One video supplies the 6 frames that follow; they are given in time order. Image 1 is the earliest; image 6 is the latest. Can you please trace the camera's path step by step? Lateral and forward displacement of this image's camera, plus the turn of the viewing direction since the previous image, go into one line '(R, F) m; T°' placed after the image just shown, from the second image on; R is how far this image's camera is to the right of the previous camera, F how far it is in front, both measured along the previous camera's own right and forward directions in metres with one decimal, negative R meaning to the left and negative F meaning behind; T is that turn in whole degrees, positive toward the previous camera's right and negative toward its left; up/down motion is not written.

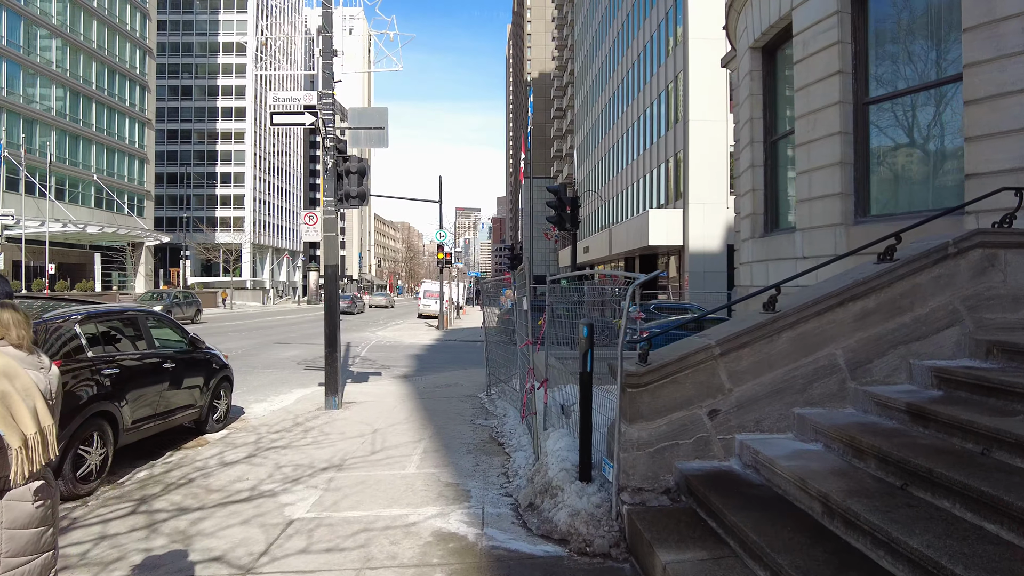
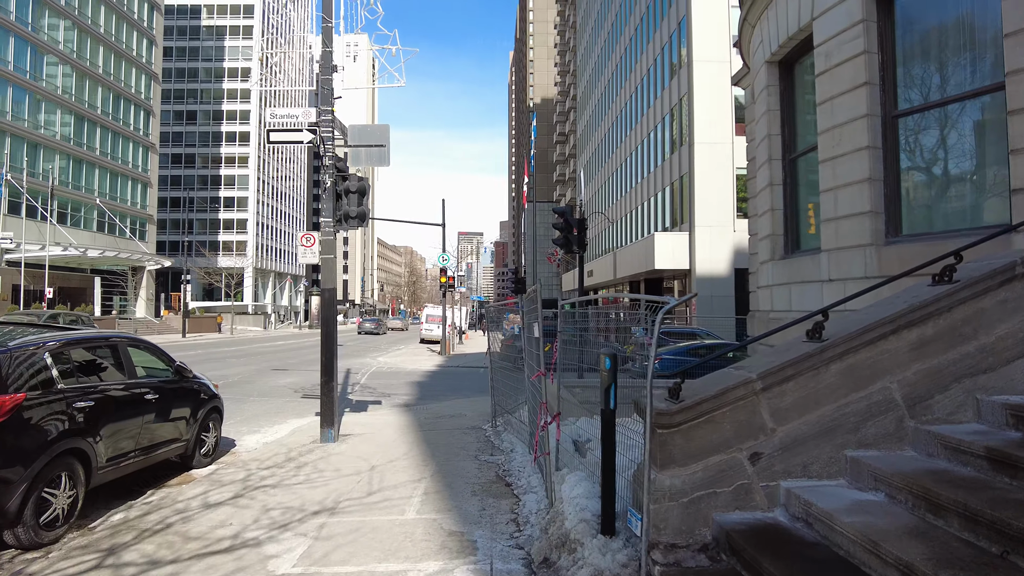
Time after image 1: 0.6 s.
(-0.1, +0.5) m; 0°
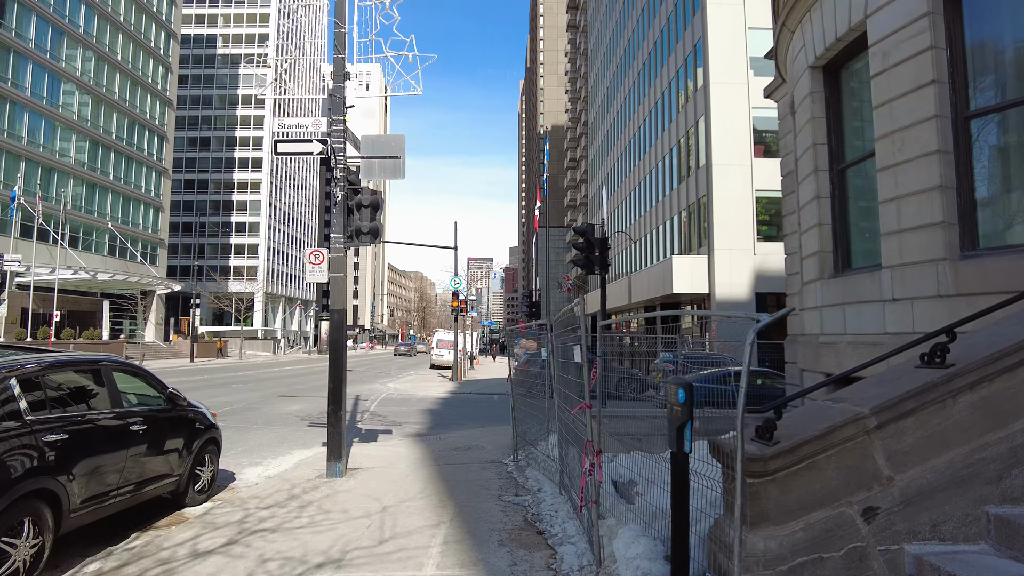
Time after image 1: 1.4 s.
(-0.2, +0.7) m; -1°
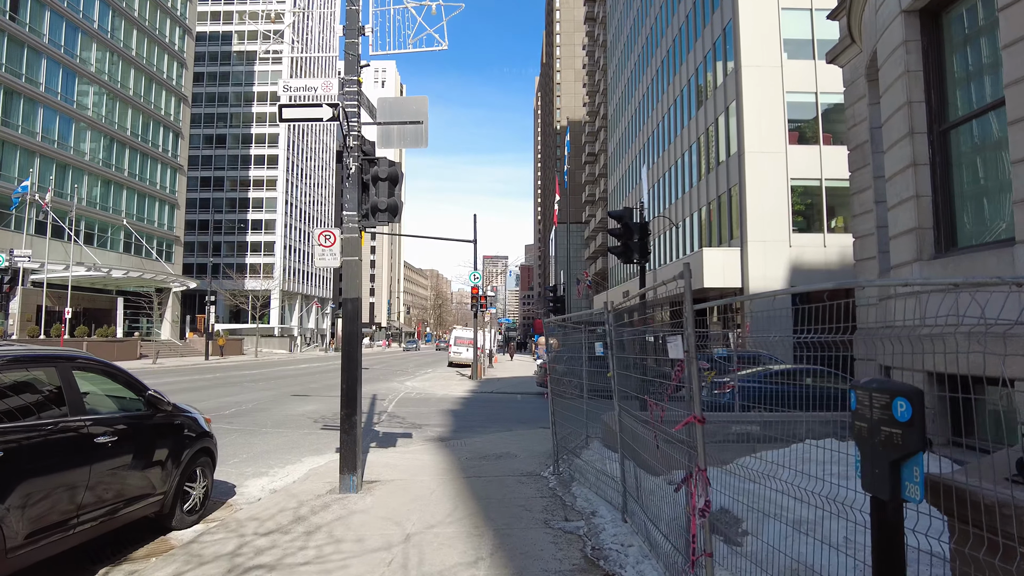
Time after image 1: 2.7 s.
(-0.3, +1.1) m; -1°
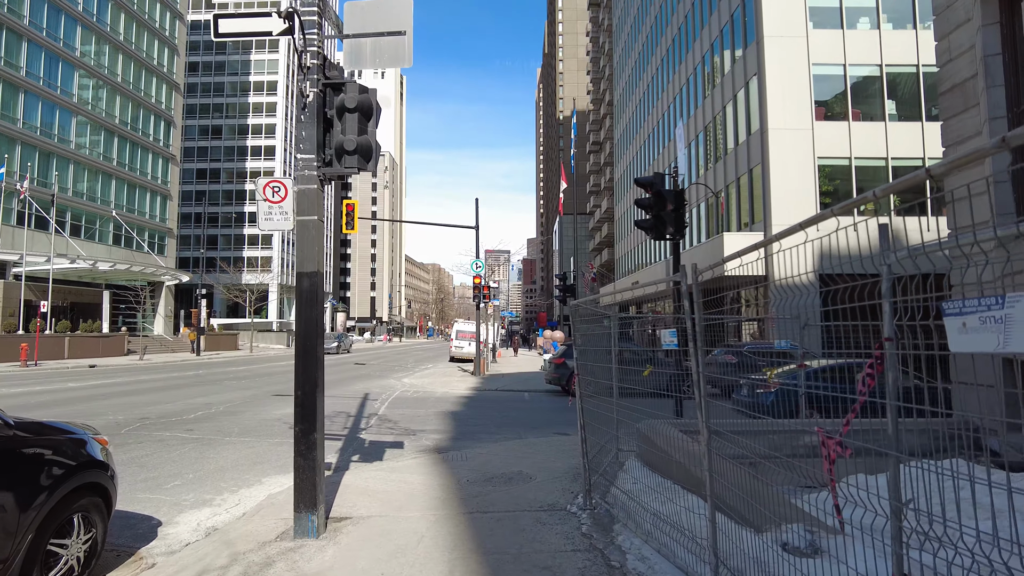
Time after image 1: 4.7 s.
(-0.1, +1.9) m; 0°
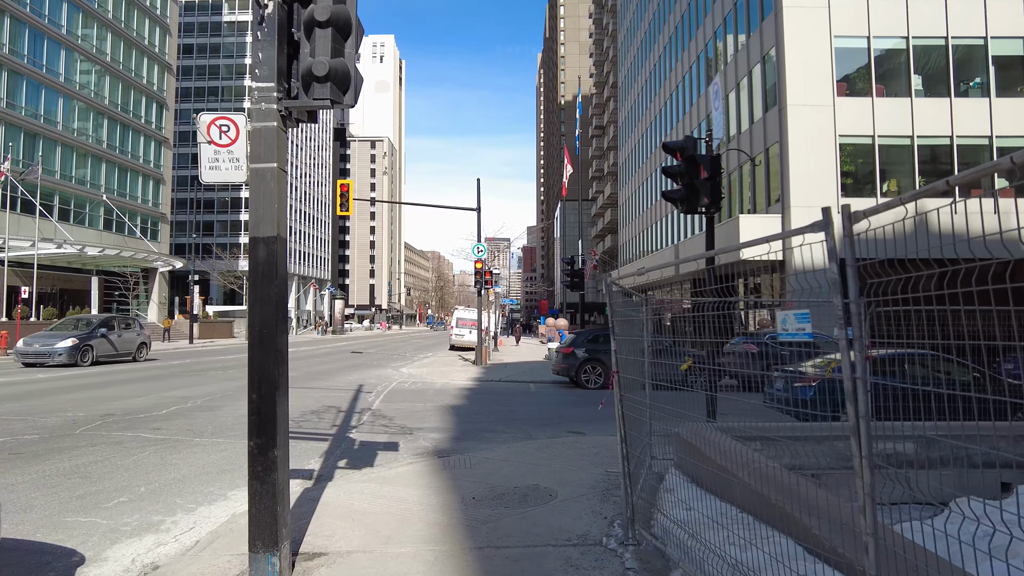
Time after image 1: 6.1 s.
(-0.1, +1.3) m; 0°
